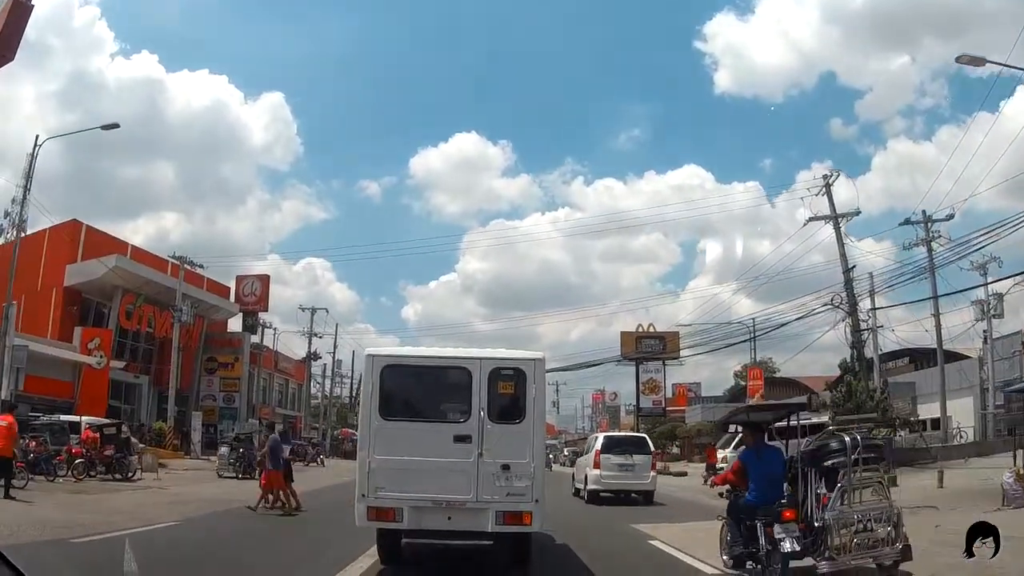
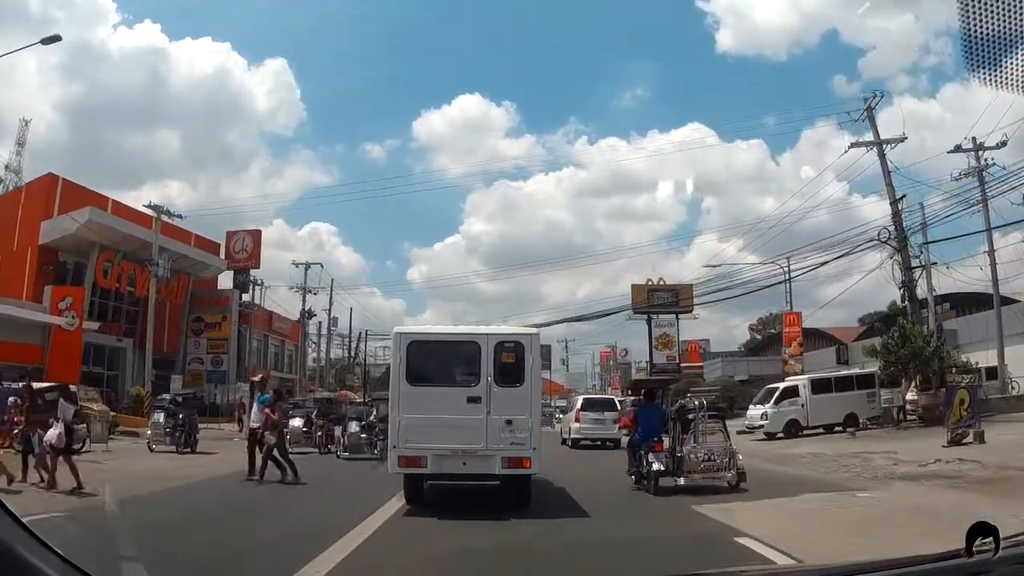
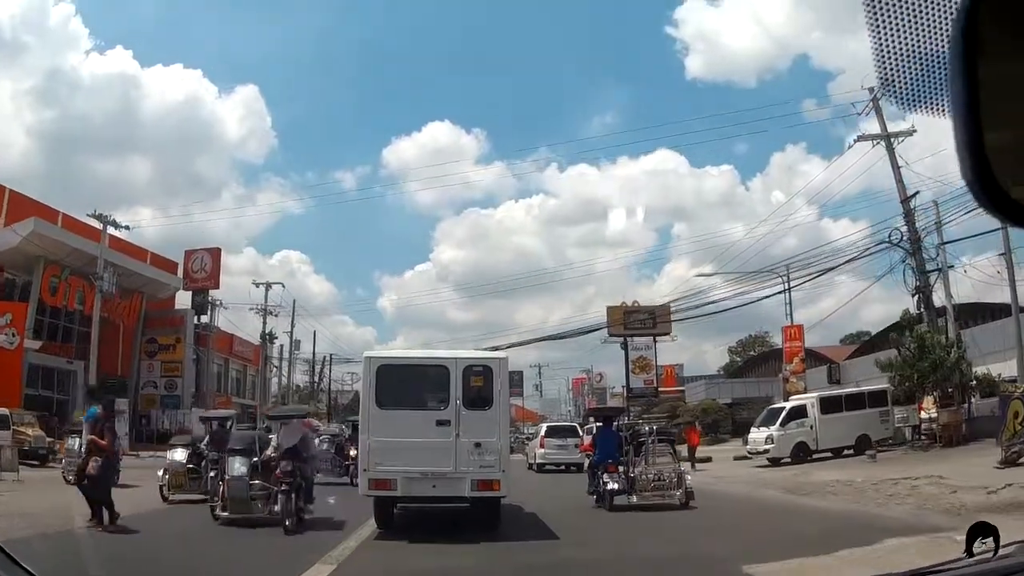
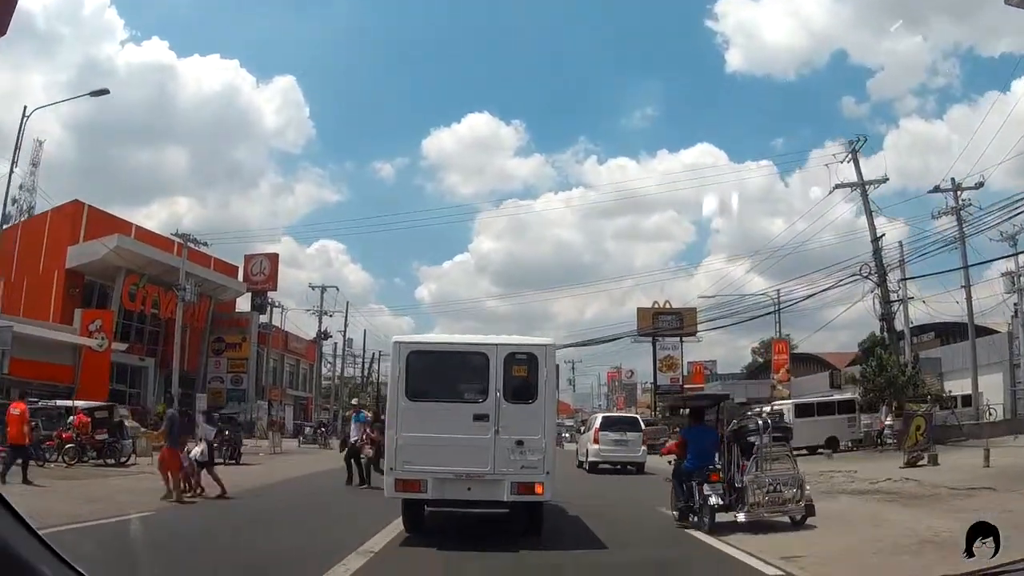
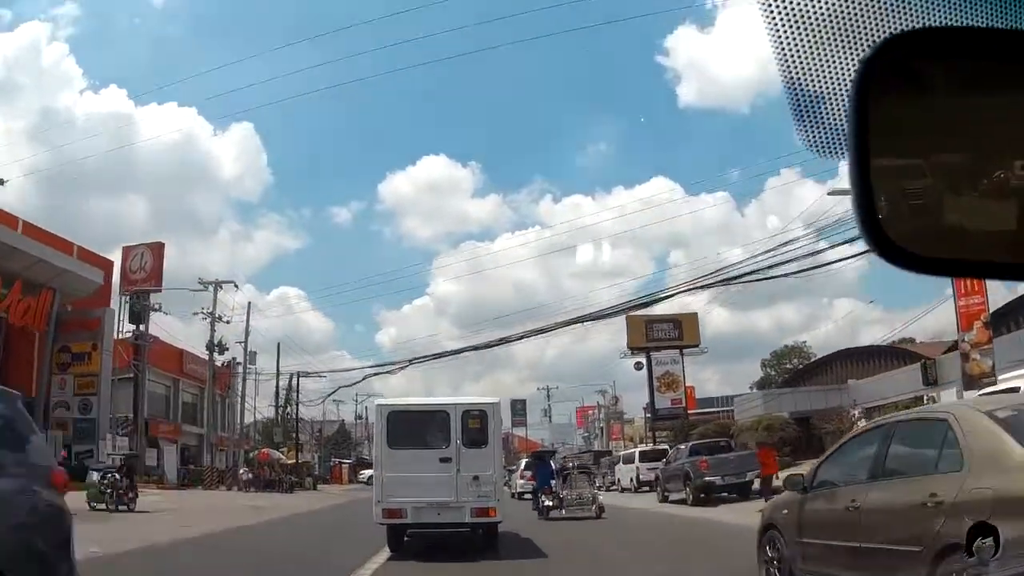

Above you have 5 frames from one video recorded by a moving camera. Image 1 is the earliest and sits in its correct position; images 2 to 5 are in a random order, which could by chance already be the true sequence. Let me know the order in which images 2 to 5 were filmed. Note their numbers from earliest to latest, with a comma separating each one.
4, 2, 3, 5
